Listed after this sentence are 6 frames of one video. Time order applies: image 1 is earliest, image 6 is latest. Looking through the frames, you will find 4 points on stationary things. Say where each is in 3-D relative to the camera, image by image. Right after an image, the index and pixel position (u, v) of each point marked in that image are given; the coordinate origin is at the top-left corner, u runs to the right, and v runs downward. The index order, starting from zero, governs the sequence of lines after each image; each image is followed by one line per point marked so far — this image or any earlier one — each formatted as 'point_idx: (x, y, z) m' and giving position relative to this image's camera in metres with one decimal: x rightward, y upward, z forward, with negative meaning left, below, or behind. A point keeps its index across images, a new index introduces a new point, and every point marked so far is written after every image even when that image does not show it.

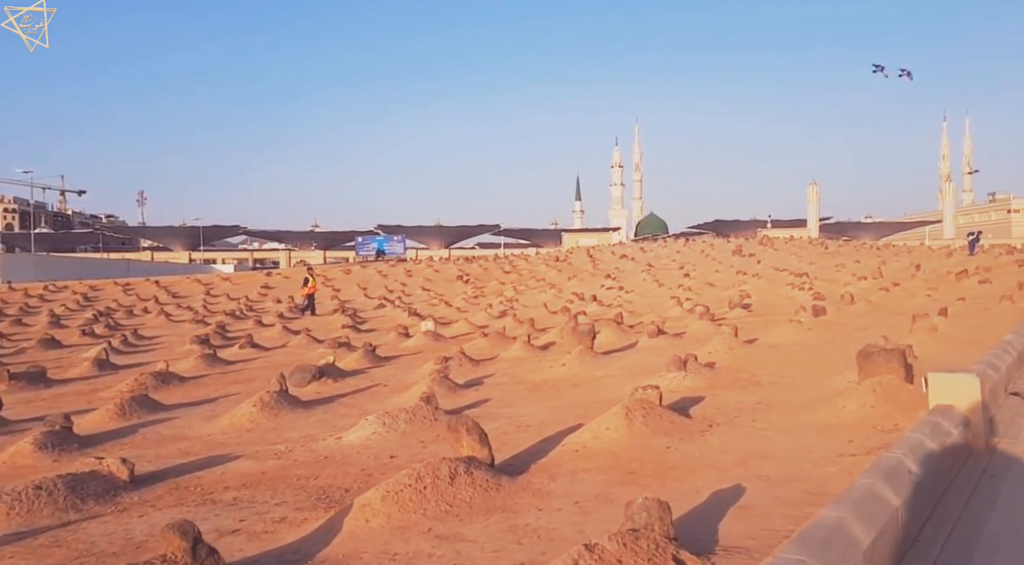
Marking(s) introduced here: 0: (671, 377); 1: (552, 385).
0: (+1.5, -0.9, +9.0) m
1: (+0.4, -1.1, +10.1) m
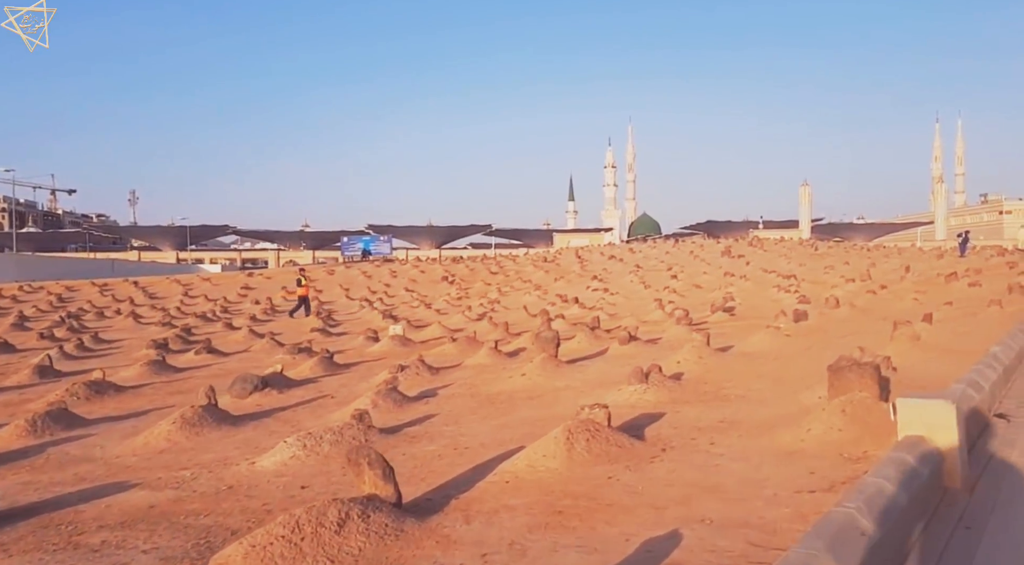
0: (+1.0, -0.9, +8.3) m
1: (-0.1, -1.1, +9.4) m
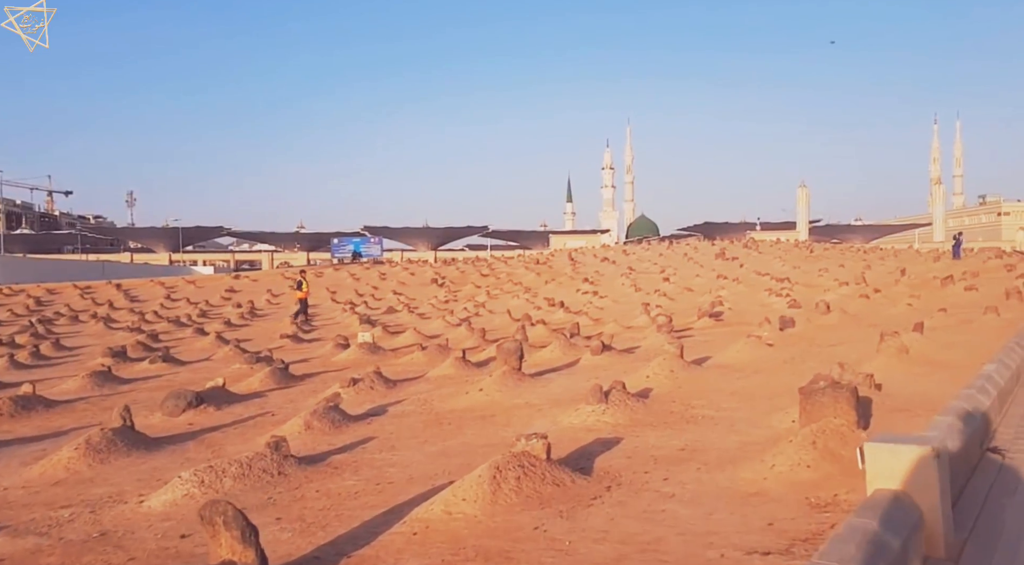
0: (+0.6, -1.0, +7.6) m
1: (-0.5, -1.2, +8.6) m
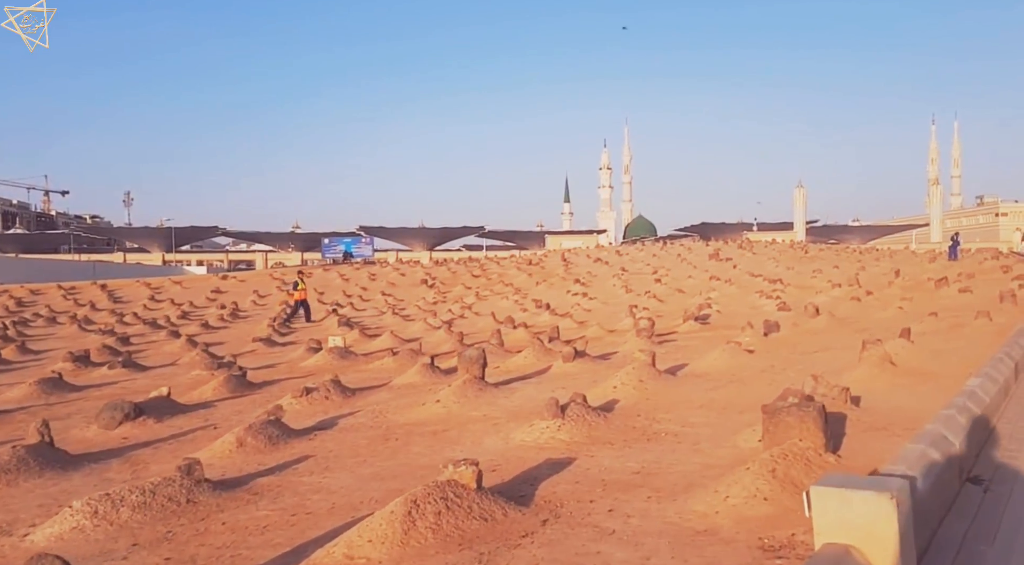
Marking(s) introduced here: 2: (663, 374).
0: (+0.2, -1.1, +7.0) m
1: (-0.9, -1.2, +8.1) m
2: (+1.5, -0.9, +9.6) m
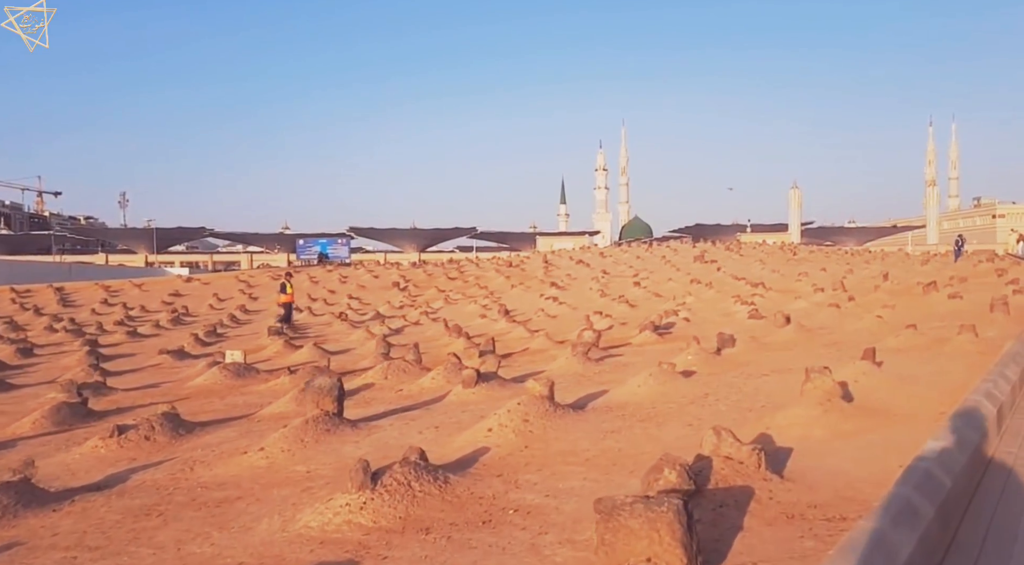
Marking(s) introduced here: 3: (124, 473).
0: (-0.9, -1.2, +5.0) m
1: (-2.0, -1.3, +6.1) m
2: (+0.4, -1.0, +7.6) m
3: (-2.8, -1.4, +7.0) m
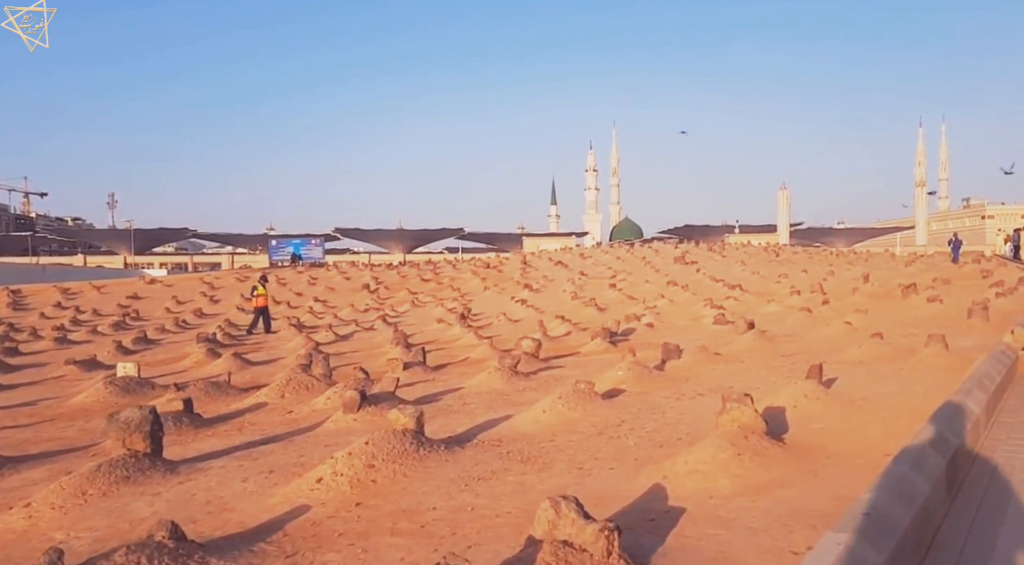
0: (-1.8, -1.2, +3.6) m
1: (-2.9, -1.4, +4.7) m
2: (-0.5, -1.1, +6.2) m
3: (-3.8, -1.4, +5.6) m
